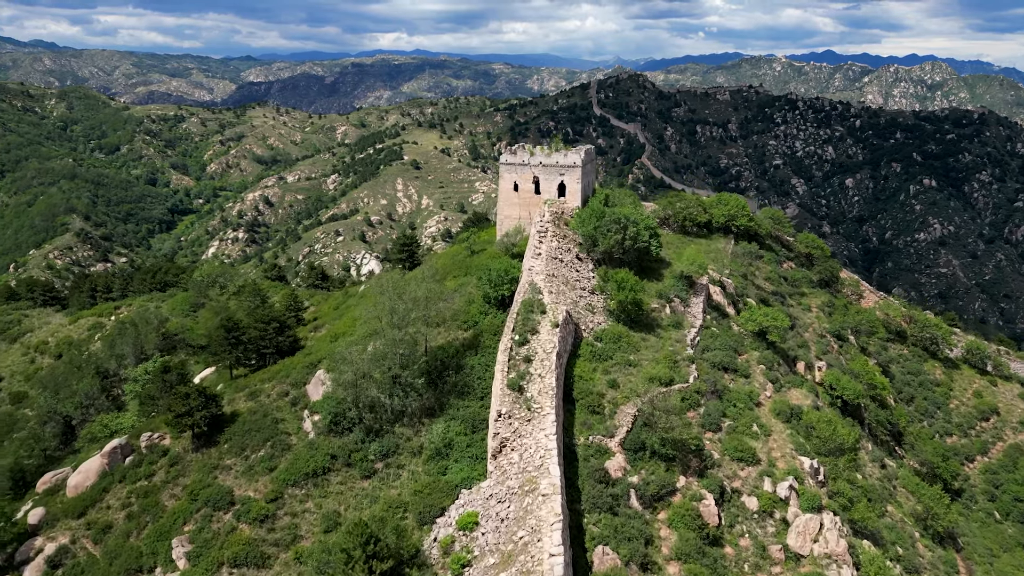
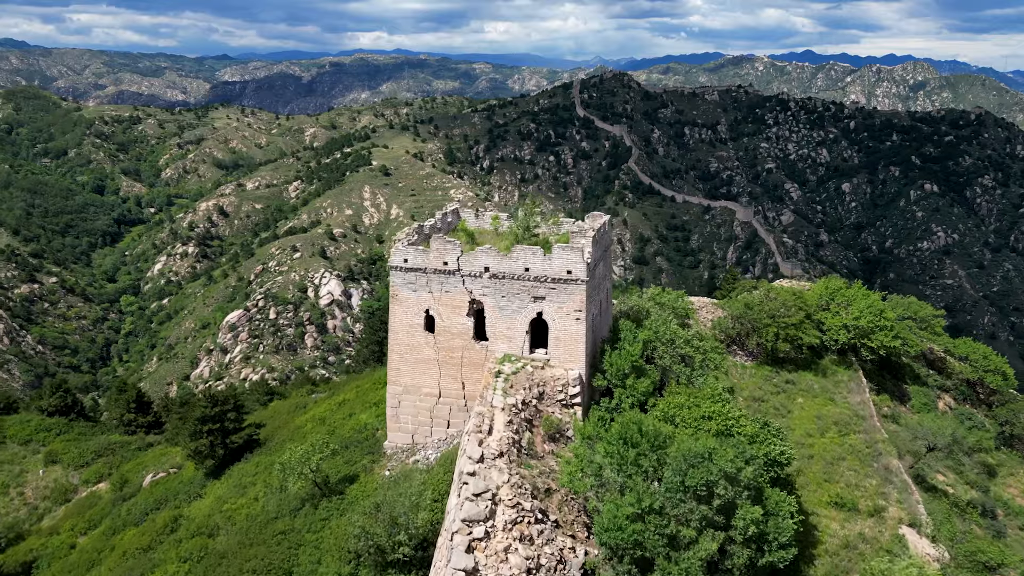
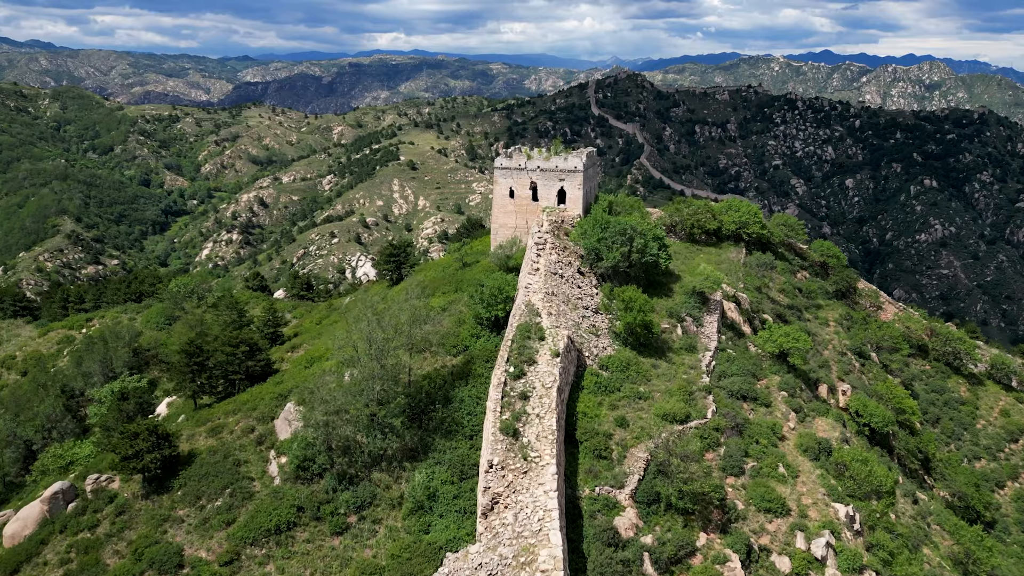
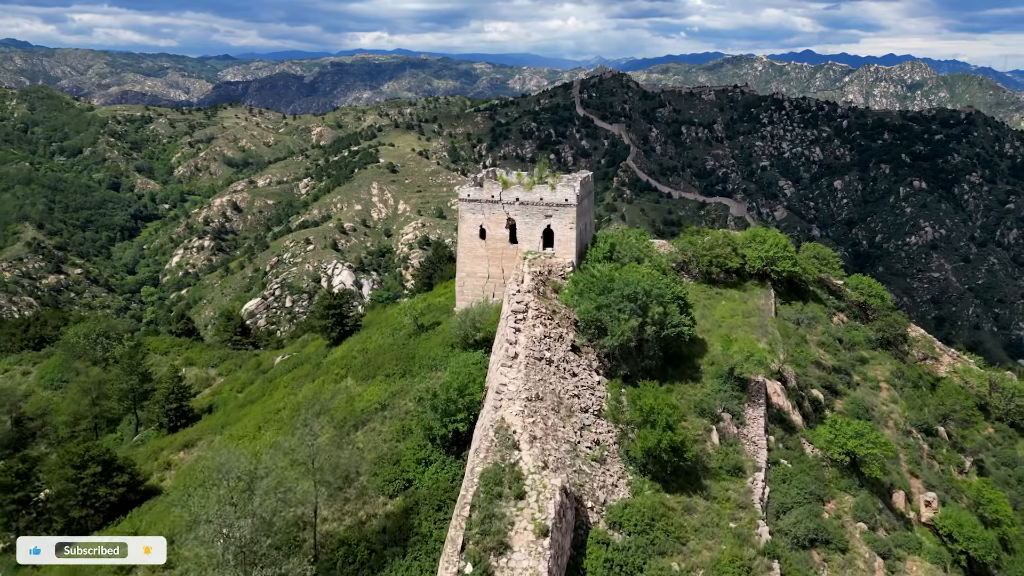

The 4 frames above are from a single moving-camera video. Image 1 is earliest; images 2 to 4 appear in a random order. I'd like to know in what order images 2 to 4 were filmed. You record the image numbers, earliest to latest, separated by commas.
3, 4, 2
